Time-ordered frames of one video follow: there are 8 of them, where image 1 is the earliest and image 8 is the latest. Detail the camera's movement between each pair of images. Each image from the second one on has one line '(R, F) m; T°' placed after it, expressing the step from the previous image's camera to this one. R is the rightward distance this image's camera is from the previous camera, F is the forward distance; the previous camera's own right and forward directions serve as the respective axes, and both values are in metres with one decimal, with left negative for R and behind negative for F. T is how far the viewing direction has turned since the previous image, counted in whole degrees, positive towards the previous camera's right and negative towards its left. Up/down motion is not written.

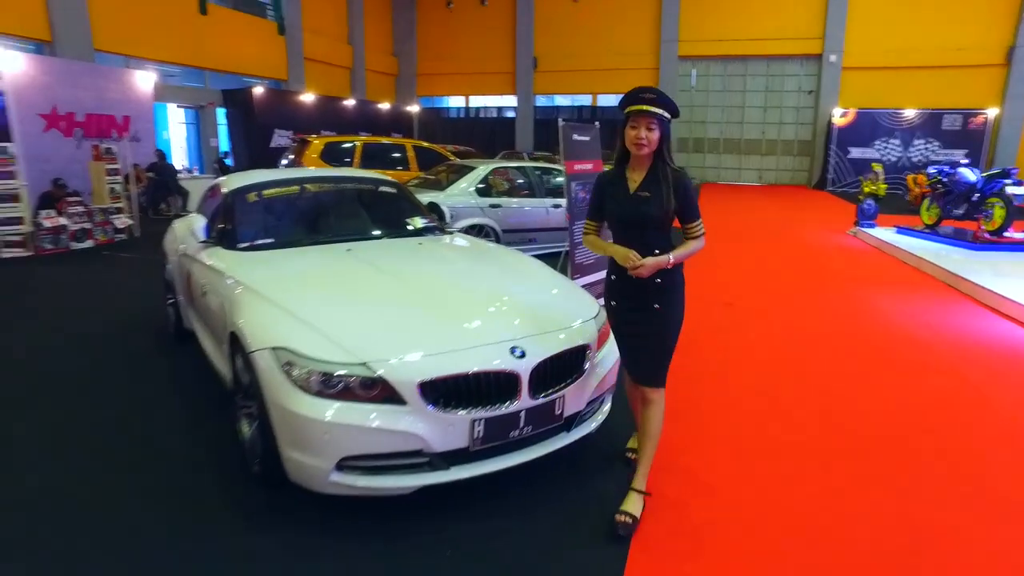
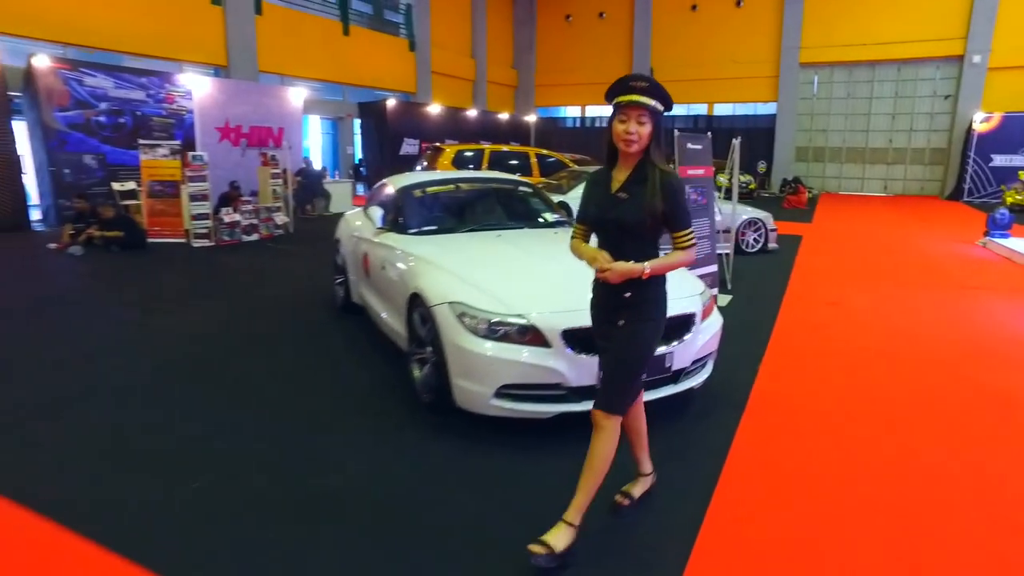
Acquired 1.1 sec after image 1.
(-0.1, -0.6) m; -9°
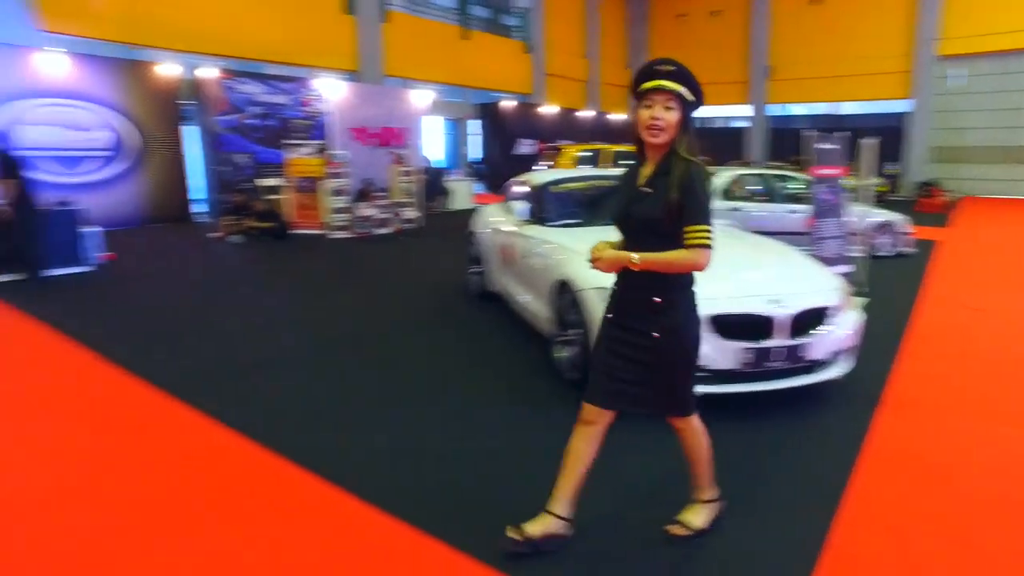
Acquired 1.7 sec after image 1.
(-0.2, -0.3) m; -9°
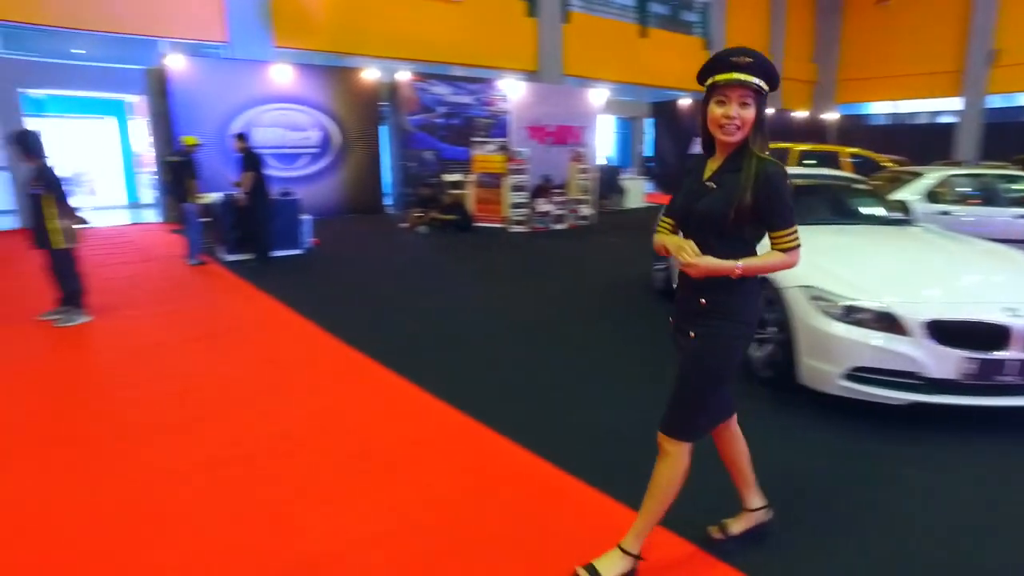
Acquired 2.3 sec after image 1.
(-0.2, -0.1) m; -14°
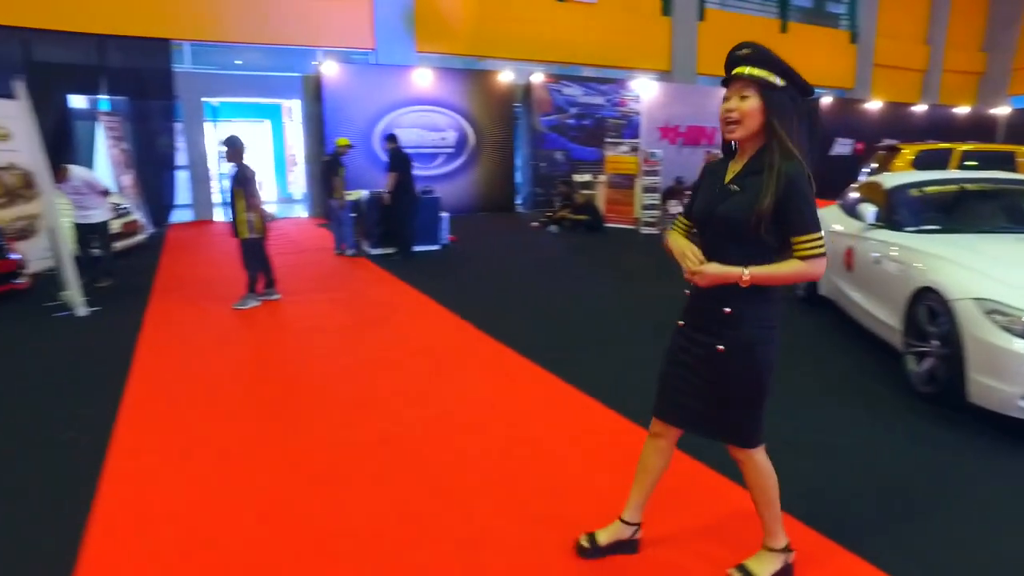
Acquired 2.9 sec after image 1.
(-0.1, -0.1) m; -10°
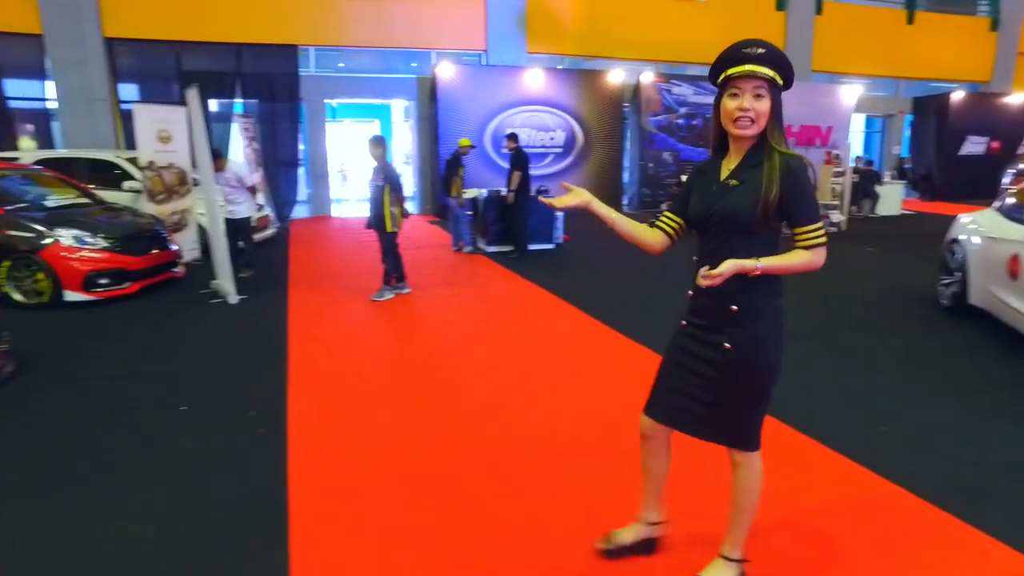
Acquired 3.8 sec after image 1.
(-0.4, -0.1) m; -7°
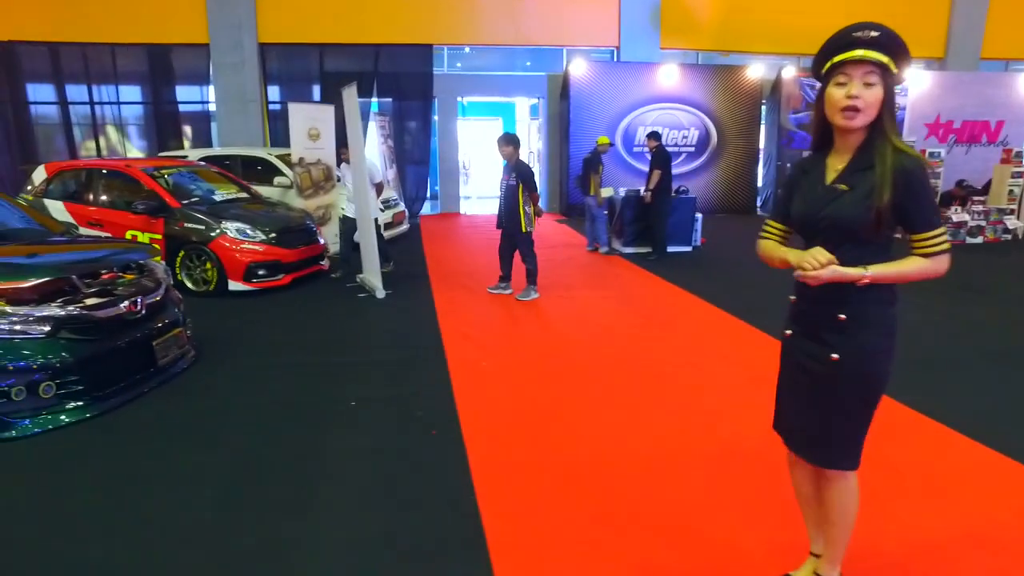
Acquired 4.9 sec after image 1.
(-0.4, +0.2) m; -9°
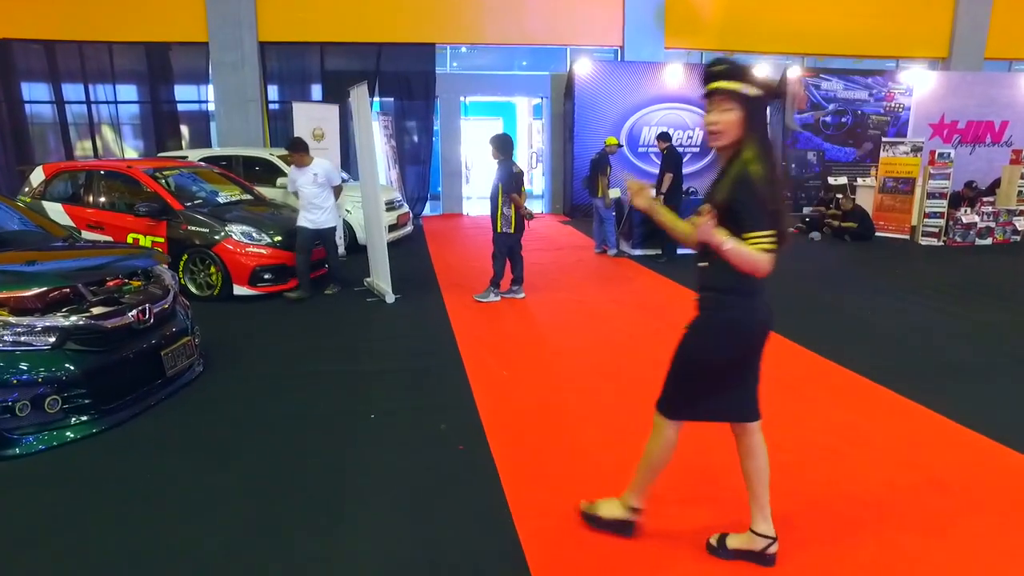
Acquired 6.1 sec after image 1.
(-0.2, +0.1) m; 0°
